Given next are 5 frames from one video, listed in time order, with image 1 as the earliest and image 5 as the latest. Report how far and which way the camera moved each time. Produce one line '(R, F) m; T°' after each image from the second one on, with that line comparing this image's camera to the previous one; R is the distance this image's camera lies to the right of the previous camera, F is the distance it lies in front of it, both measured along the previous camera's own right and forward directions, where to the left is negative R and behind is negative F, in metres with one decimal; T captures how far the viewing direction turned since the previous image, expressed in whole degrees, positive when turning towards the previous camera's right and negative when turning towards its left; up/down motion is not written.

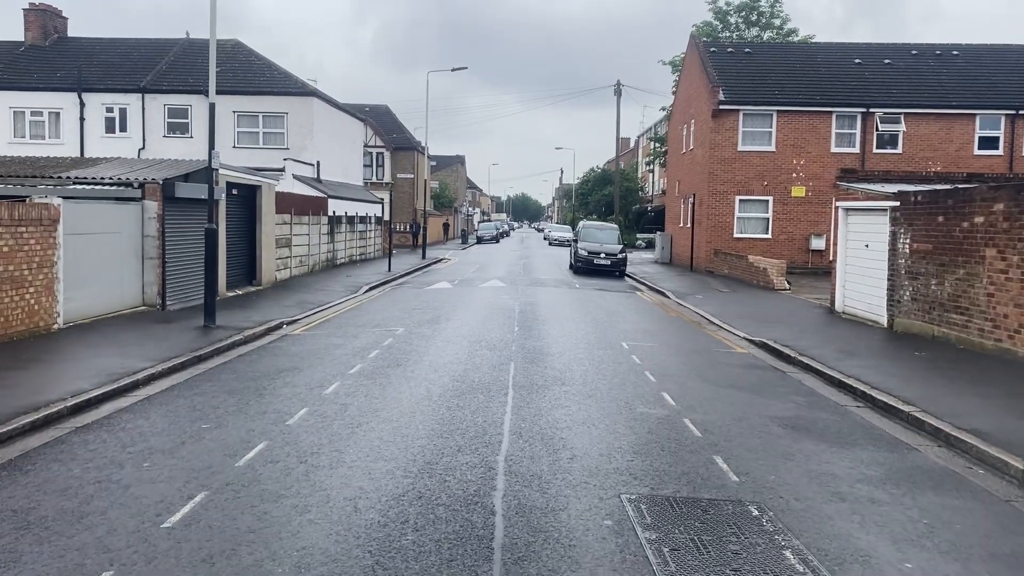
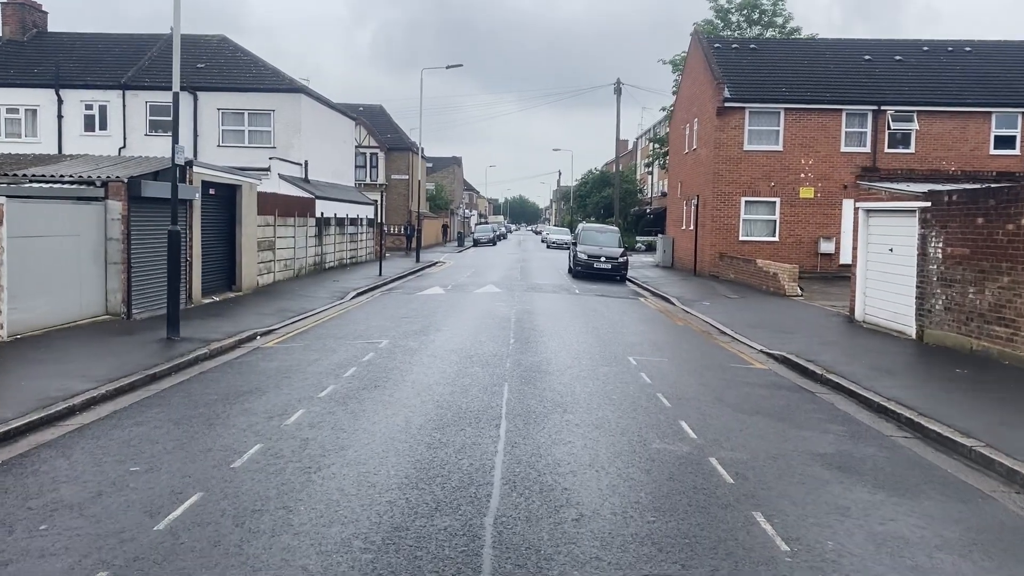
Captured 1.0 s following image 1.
(0.0, +1.3) m; 0°
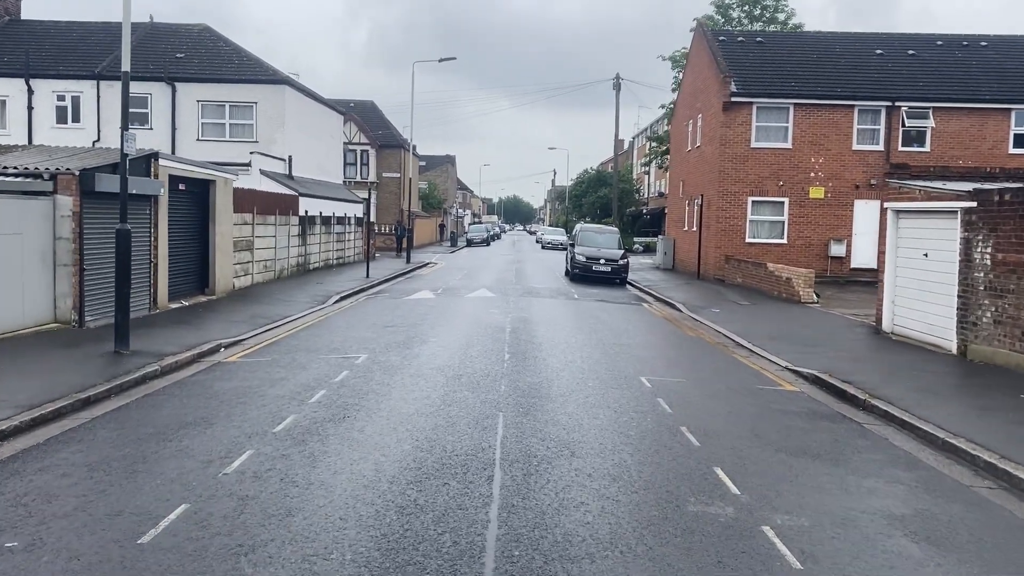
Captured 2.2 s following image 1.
(0.0, +1.5) m; 0°
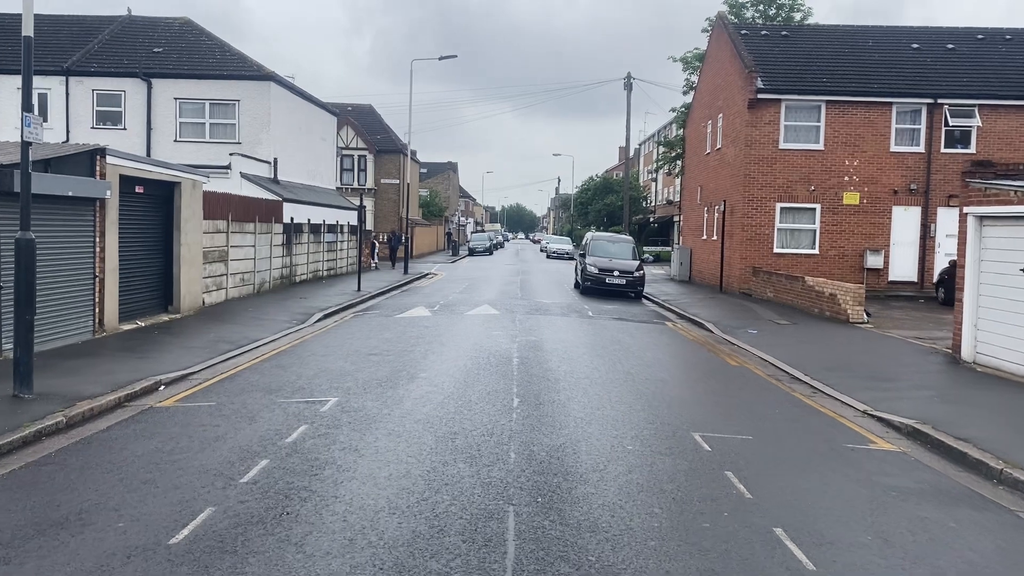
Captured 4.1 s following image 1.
(-0.1, +2.5) m; 0°
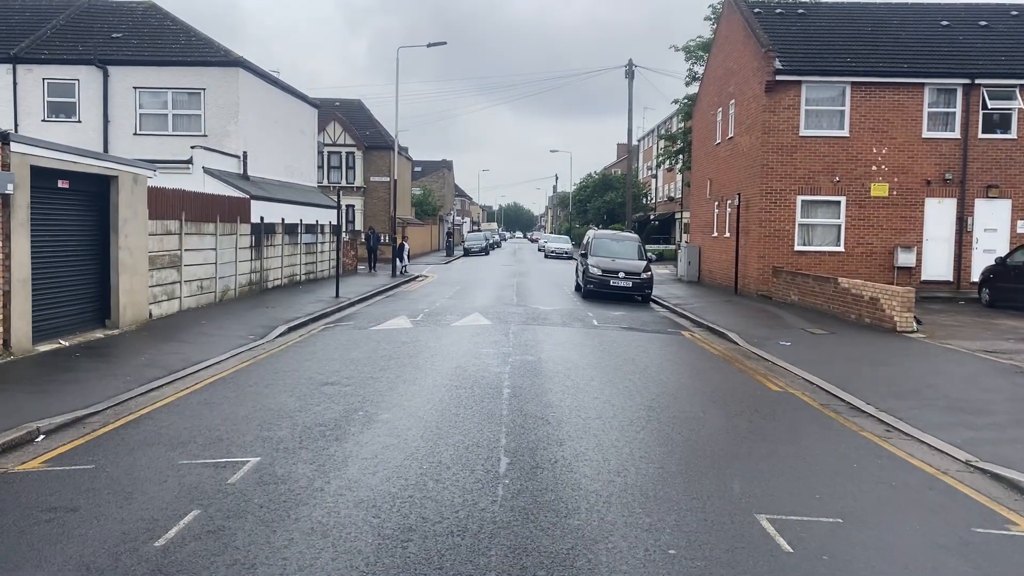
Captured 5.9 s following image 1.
(+0.1, +2.5) m; 0°
